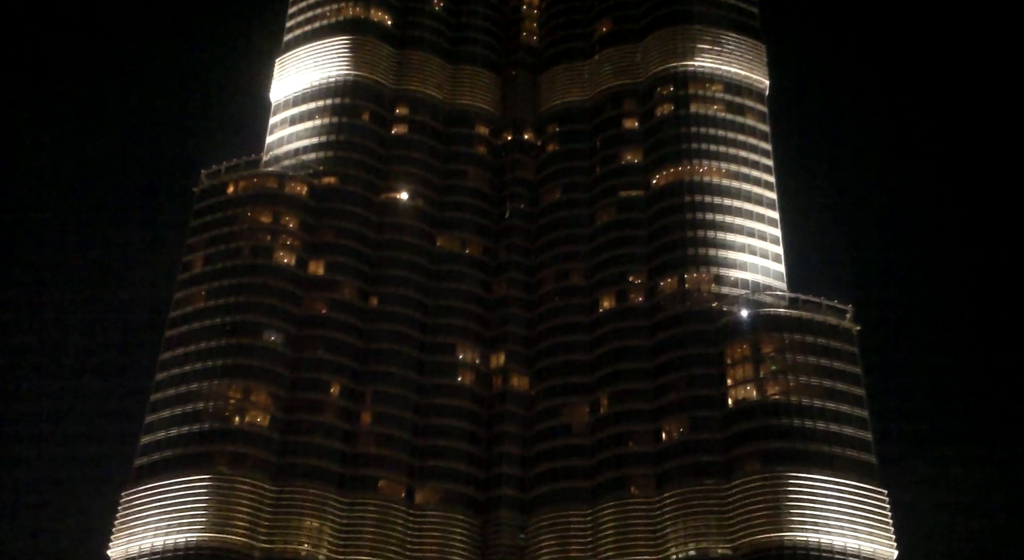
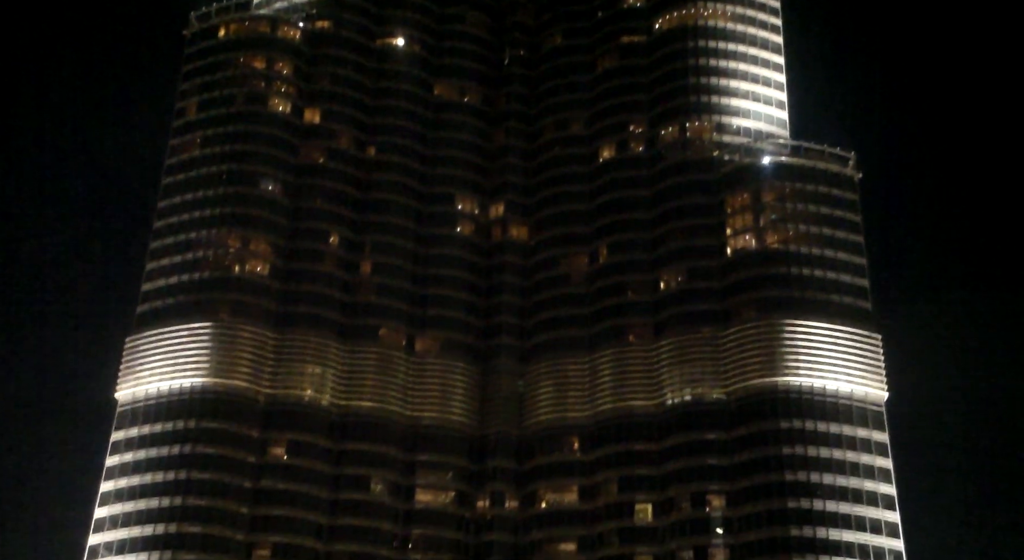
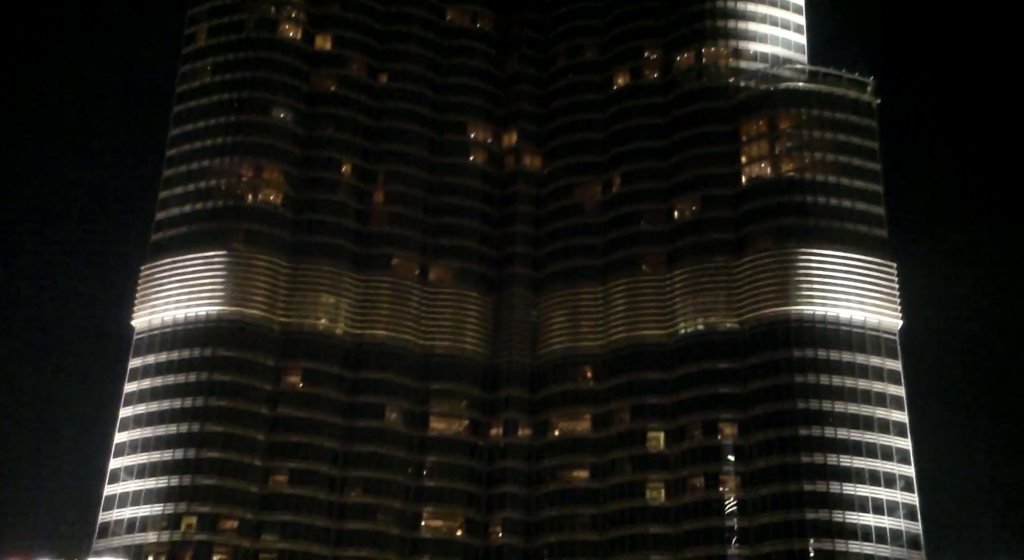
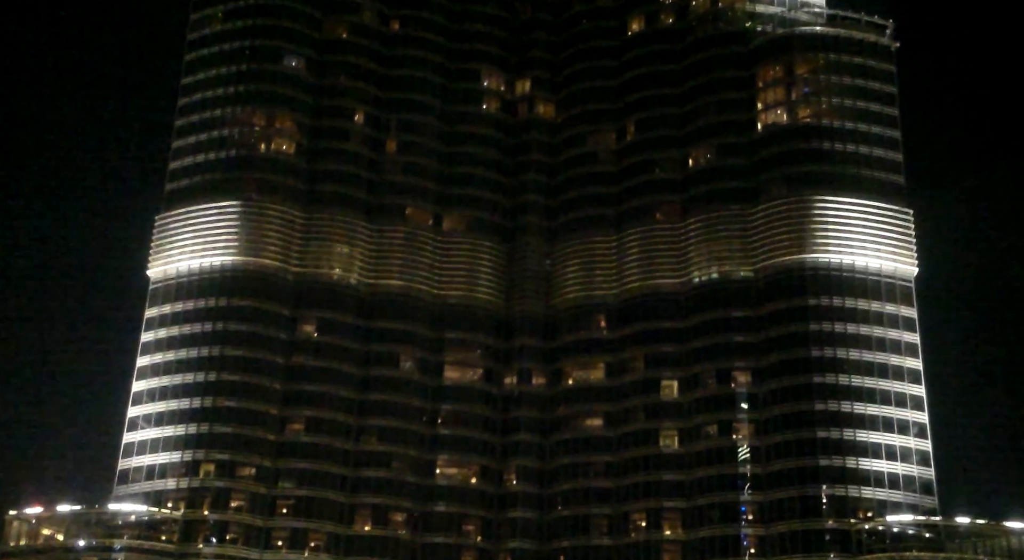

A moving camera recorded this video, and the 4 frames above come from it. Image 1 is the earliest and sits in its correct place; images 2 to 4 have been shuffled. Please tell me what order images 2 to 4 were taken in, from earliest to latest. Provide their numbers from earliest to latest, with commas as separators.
2, 3, 4
